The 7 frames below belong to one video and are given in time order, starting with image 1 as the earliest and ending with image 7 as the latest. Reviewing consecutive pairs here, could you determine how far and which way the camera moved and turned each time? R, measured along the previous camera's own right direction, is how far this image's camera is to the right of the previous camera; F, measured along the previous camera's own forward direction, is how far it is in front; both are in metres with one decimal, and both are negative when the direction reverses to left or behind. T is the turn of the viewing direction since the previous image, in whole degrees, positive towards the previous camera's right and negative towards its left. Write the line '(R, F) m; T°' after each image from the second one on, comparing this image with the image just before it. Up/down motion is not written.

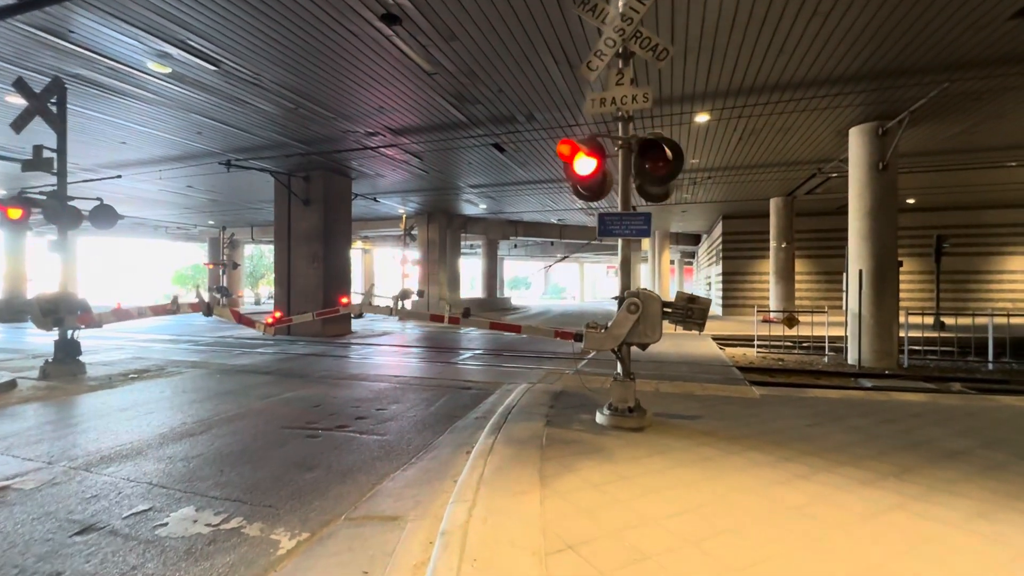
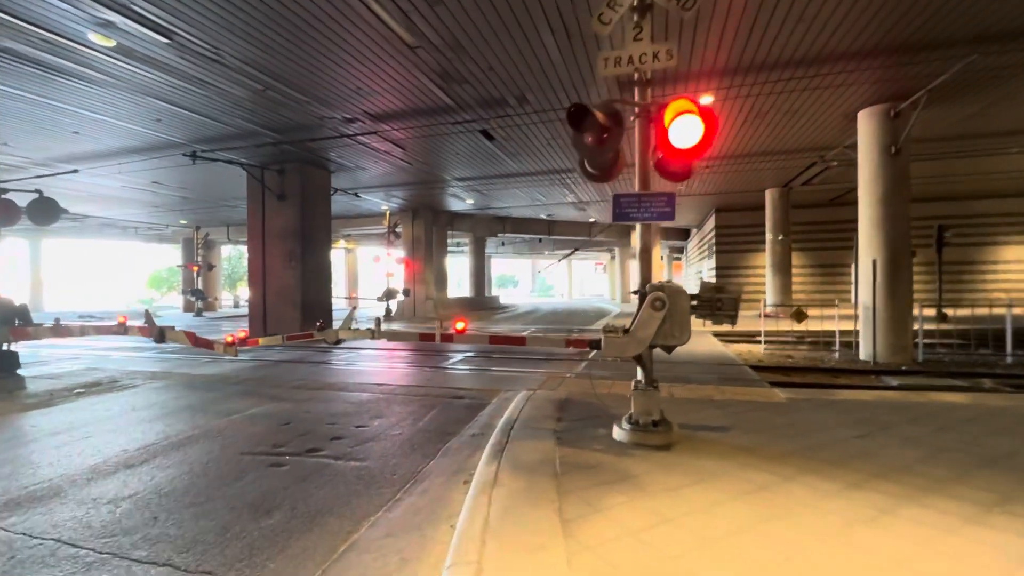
(-0.1, +0.8) m; +2°
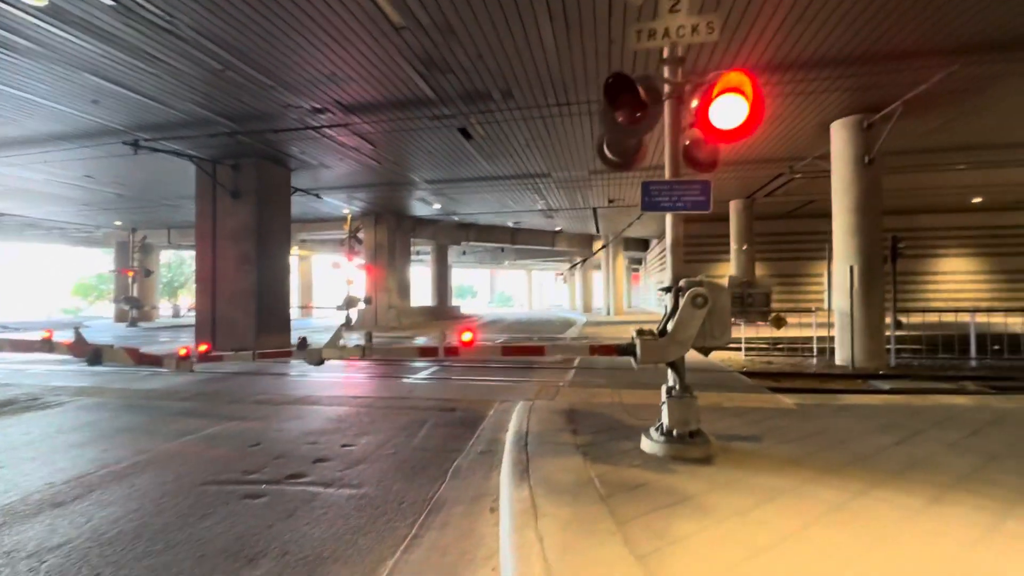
(-0.6, +0.6) m; +5°
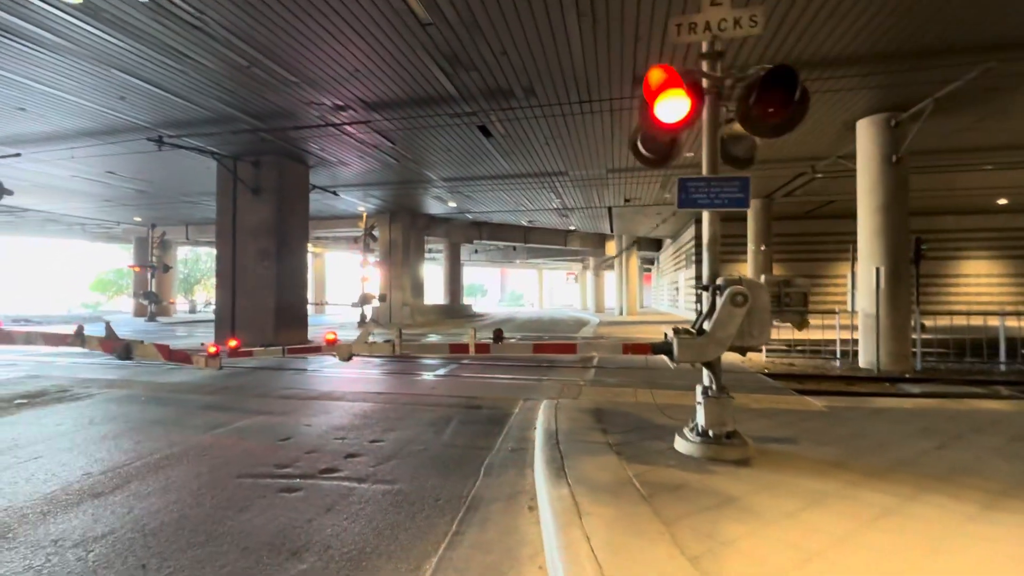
(-0.2, 0.0) m; -1°
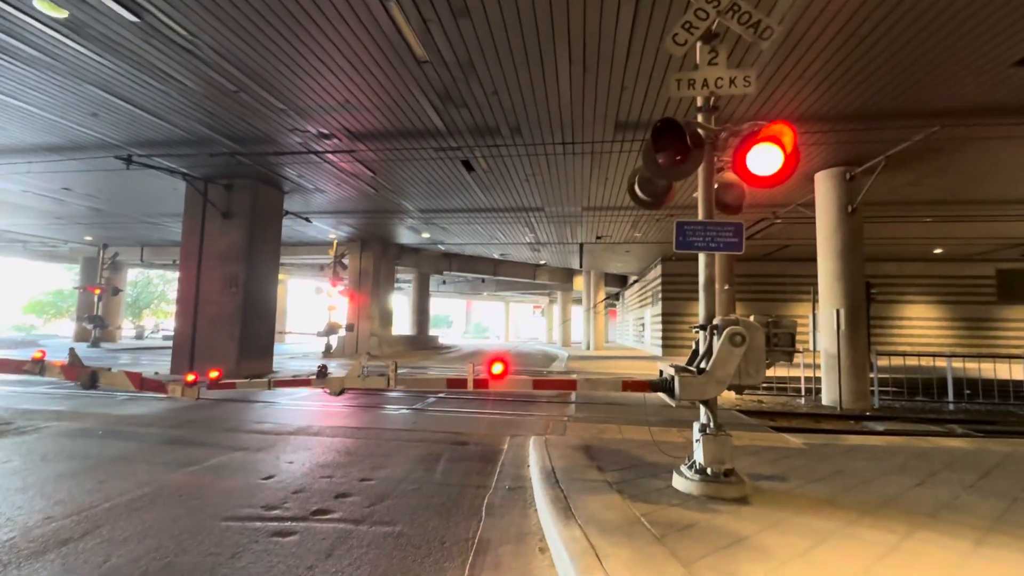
(-0.4, 0.0) m; +4°
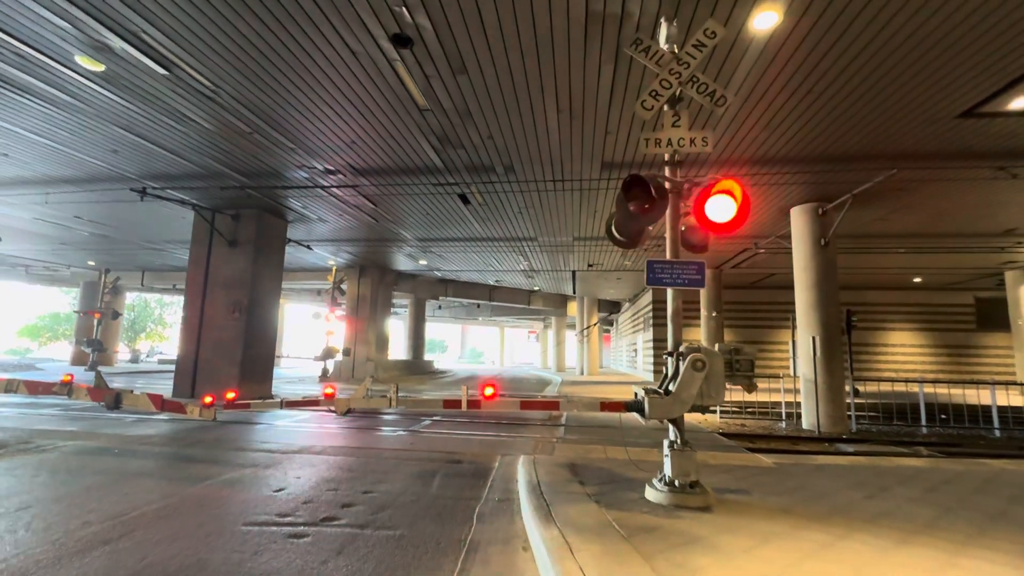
(+0.1, -0.6) m; +1°
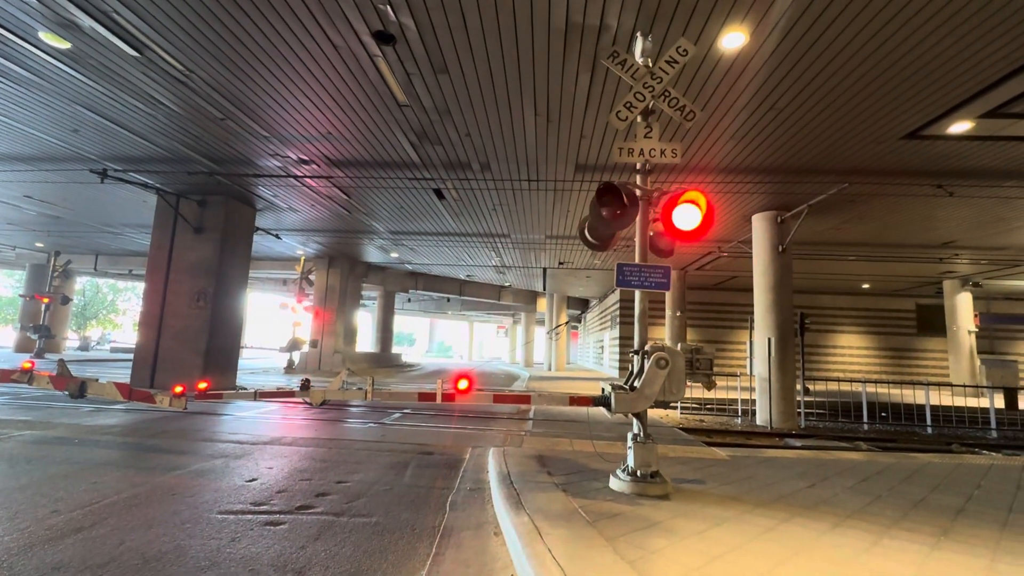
(-0.1, -0.2) m; +4°
